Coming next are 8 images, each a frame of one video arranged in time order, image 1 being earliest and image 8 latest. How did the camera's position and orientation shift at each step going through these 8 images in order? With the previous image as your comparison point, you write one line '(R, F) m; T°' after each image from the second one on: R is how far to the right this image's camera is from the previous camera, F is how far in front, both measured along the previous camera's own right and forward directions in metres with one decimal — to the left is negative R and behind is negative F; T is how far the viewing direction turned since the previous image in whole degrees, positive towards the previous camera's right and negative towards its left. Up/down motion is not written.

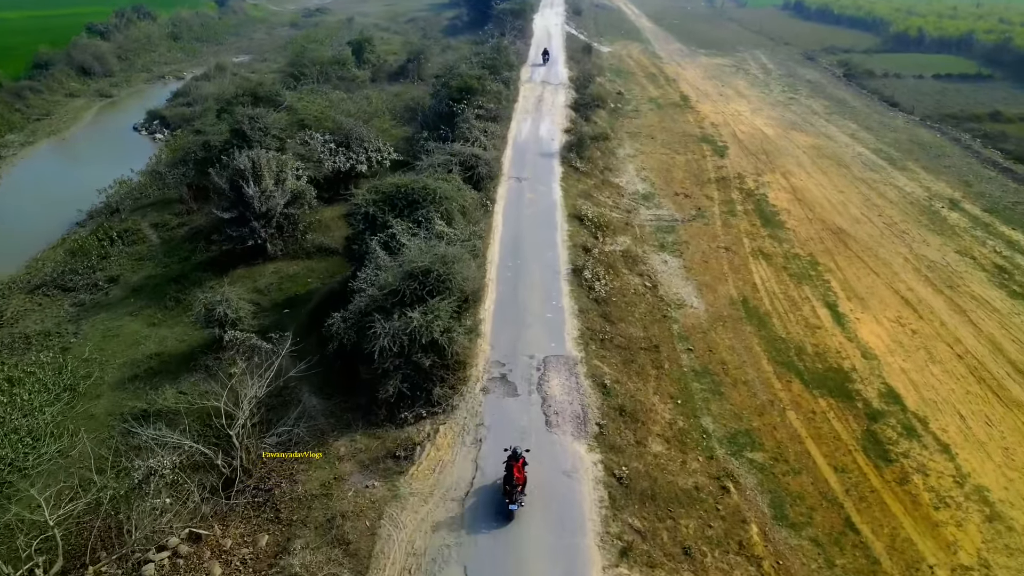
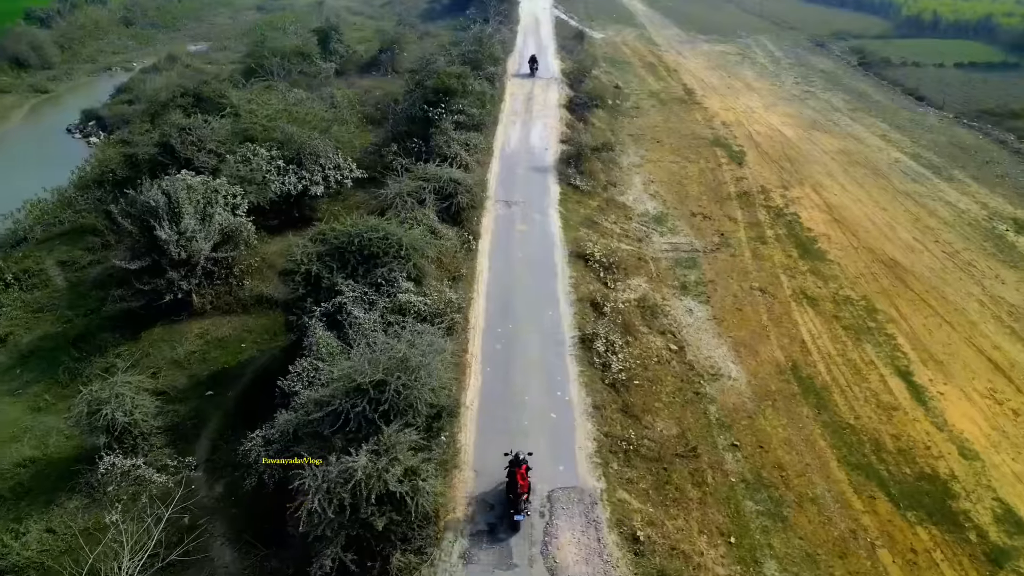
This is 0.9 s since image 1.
(-0.1, +4.4) m; +1°
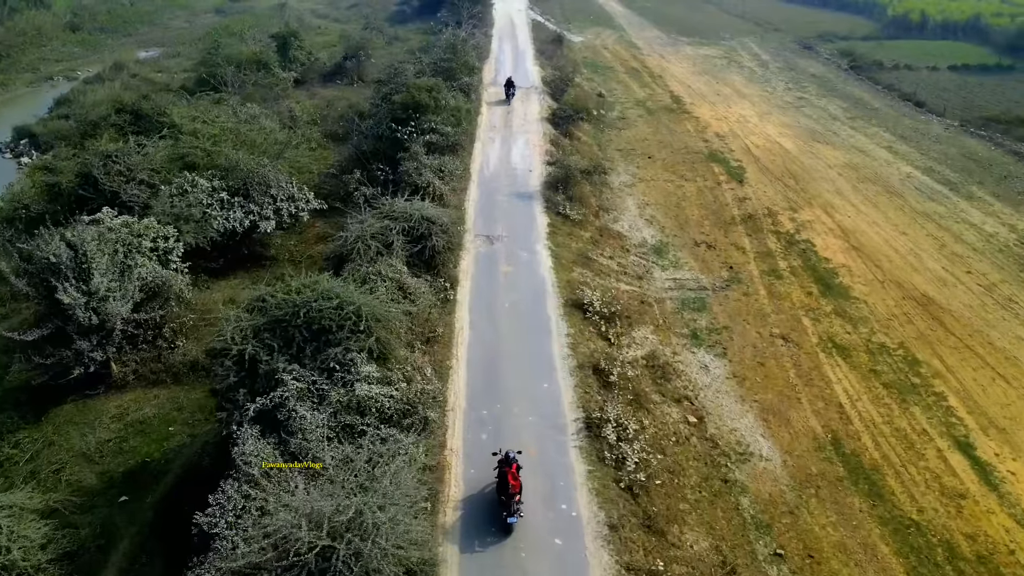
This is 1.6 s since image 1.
(-0.2, +2.8) m; +2°
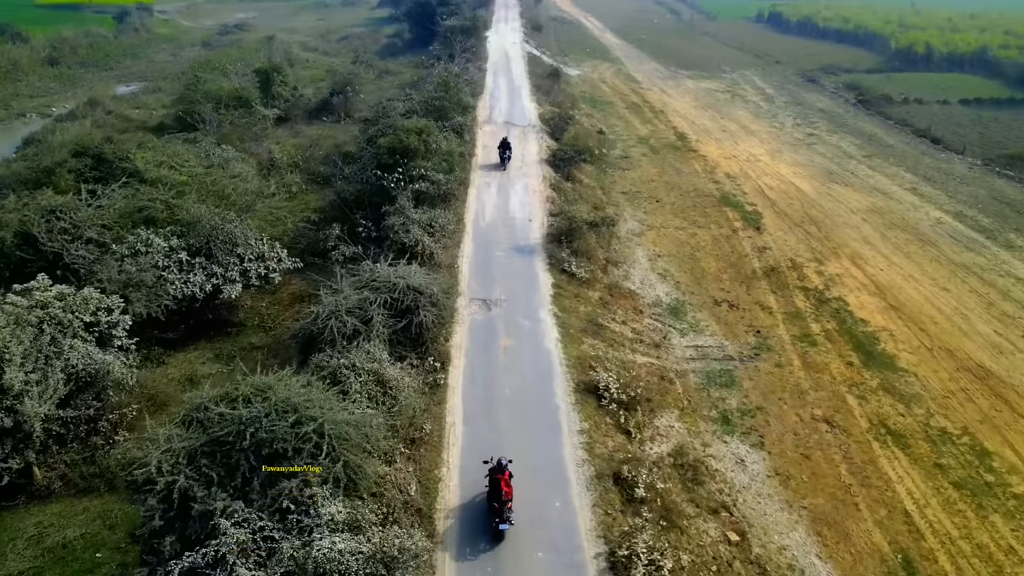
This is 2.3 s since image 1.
(-0.1, +2.3) m; 0°
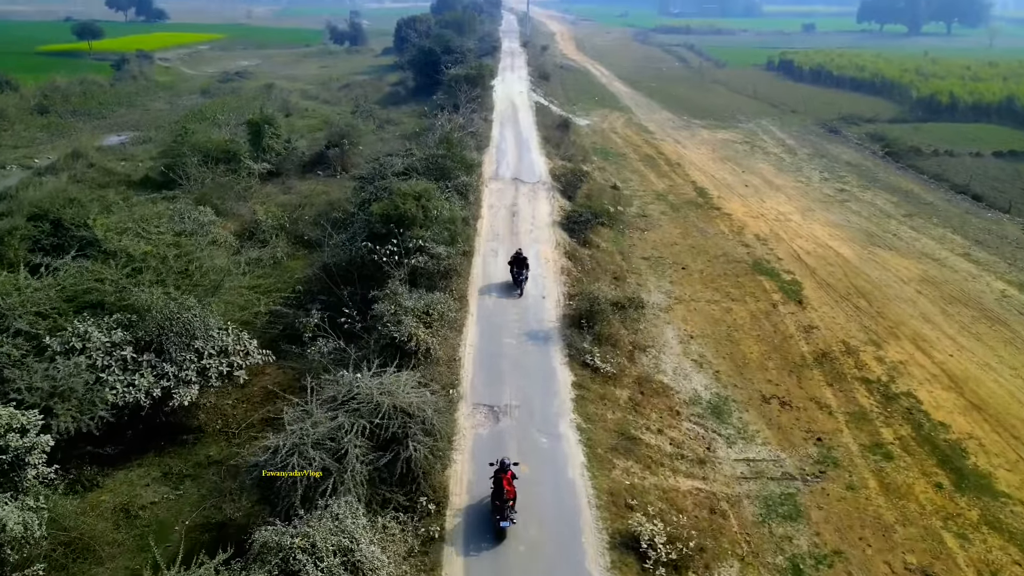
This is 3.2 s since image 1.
(-0.2, +2.8) m; 0°
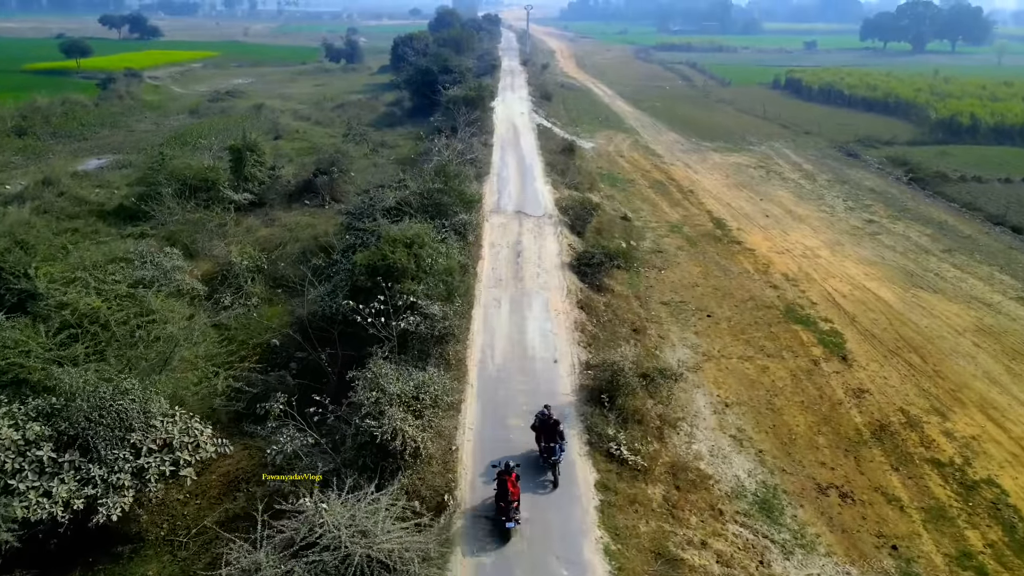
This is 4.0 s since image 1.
(-0.2, +2.5) m; 0°
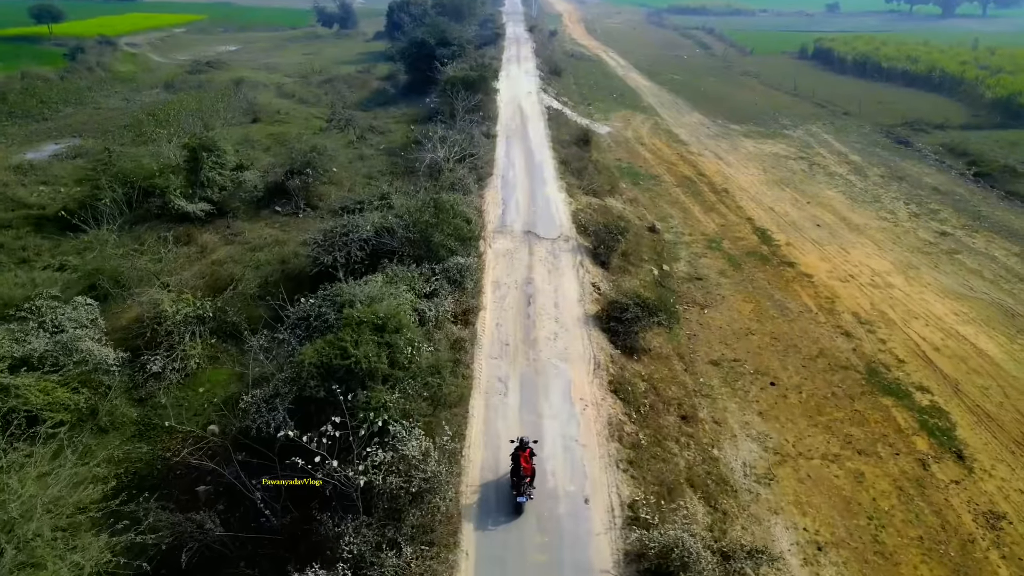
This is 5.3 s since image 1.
(-0.2, +4.7) m; 0°
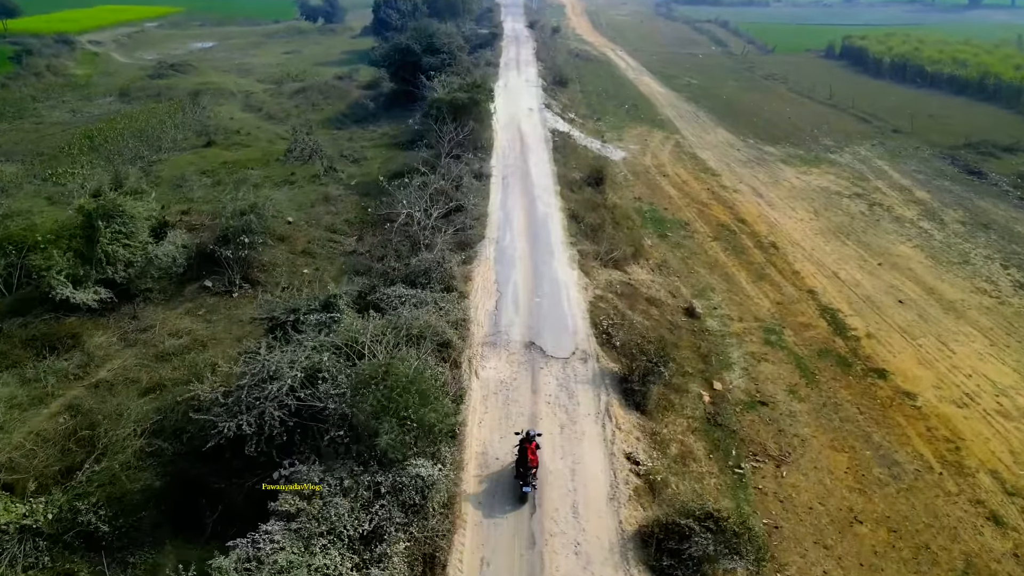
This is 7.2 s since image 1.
(+0.1, +6.0) m; 0°
